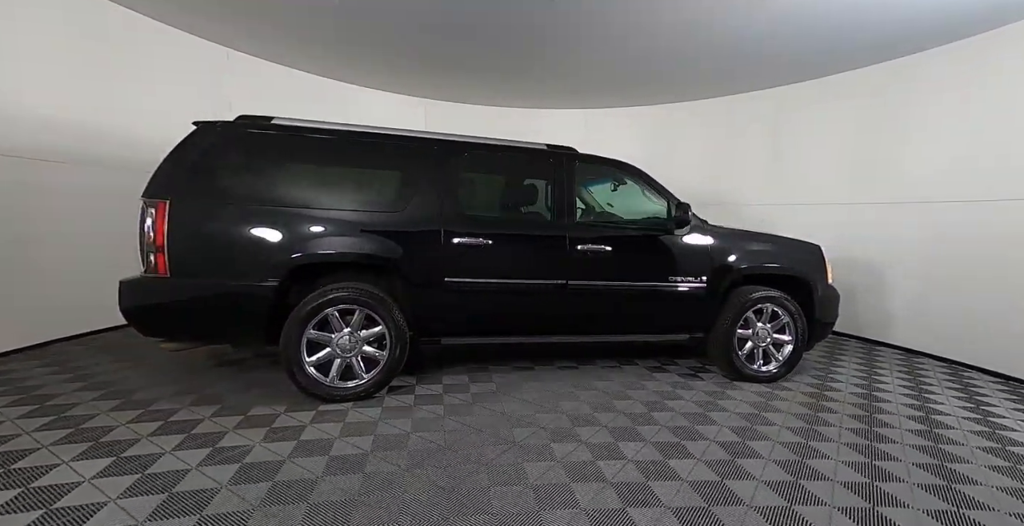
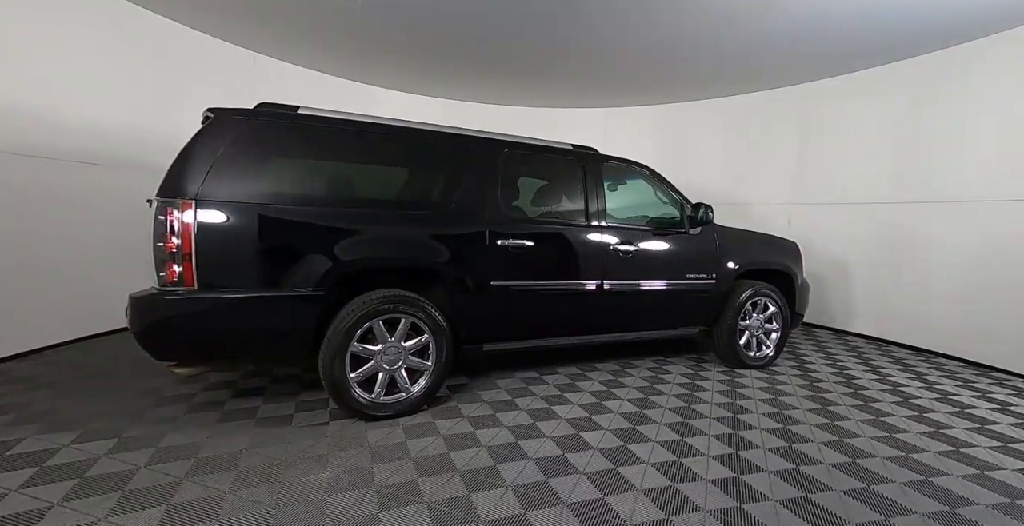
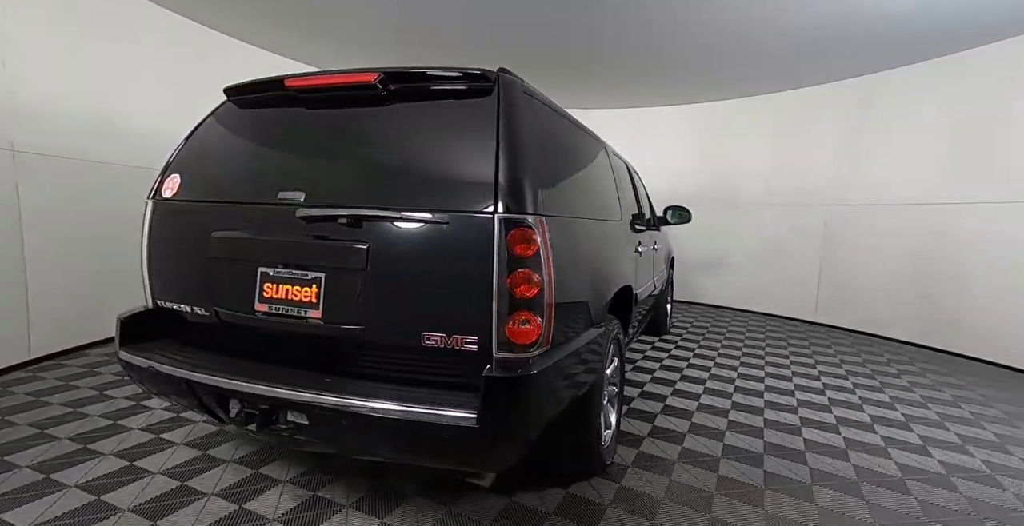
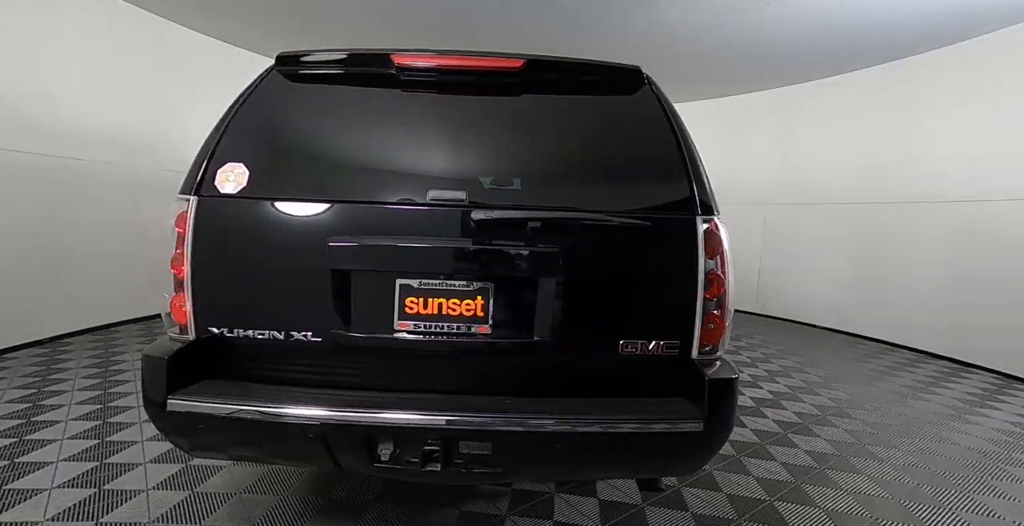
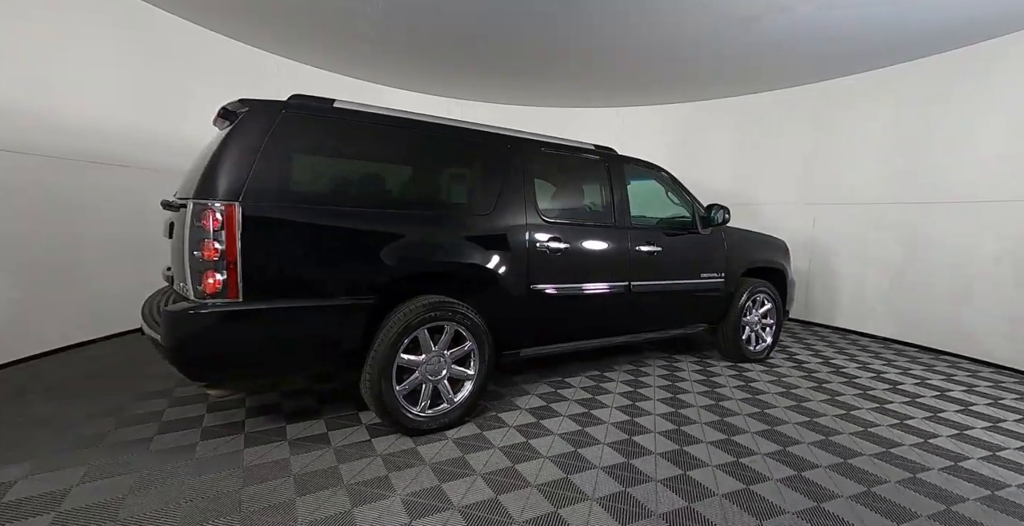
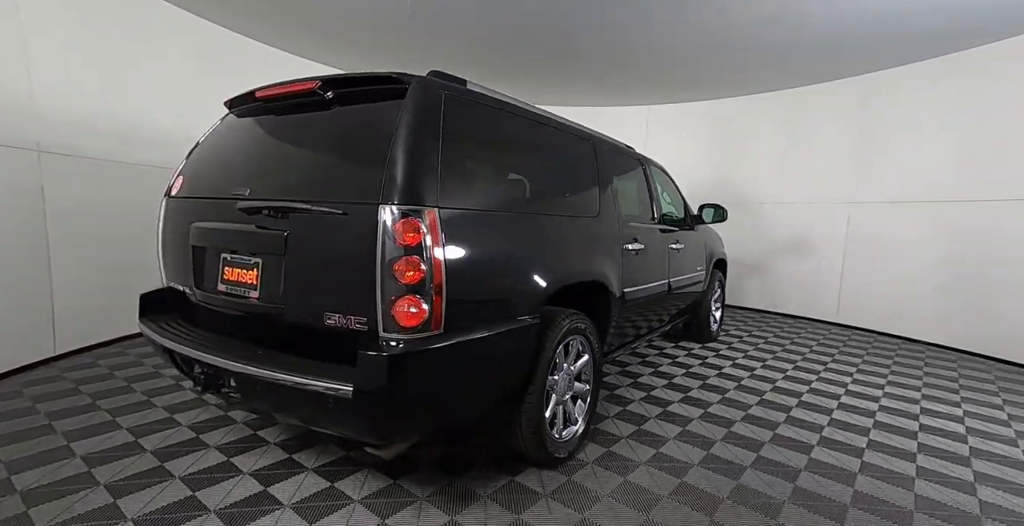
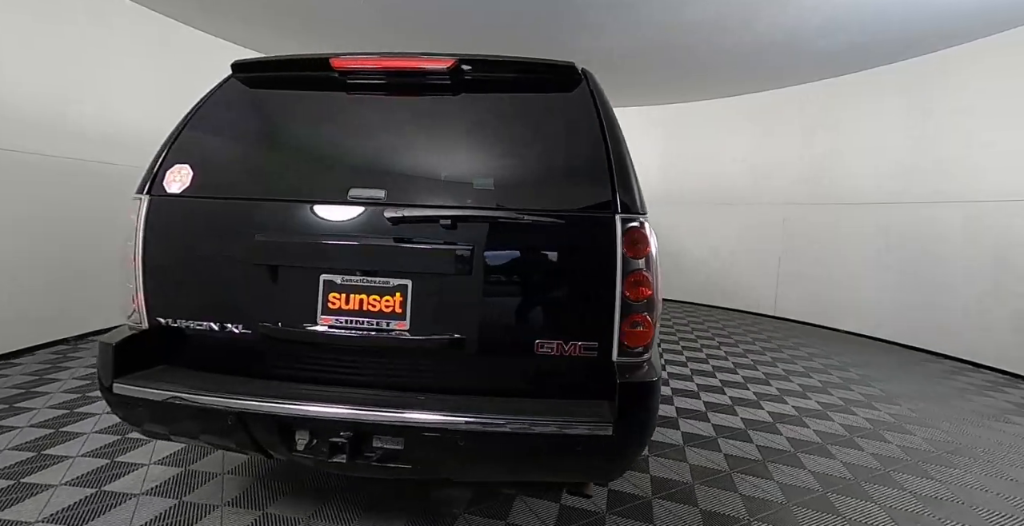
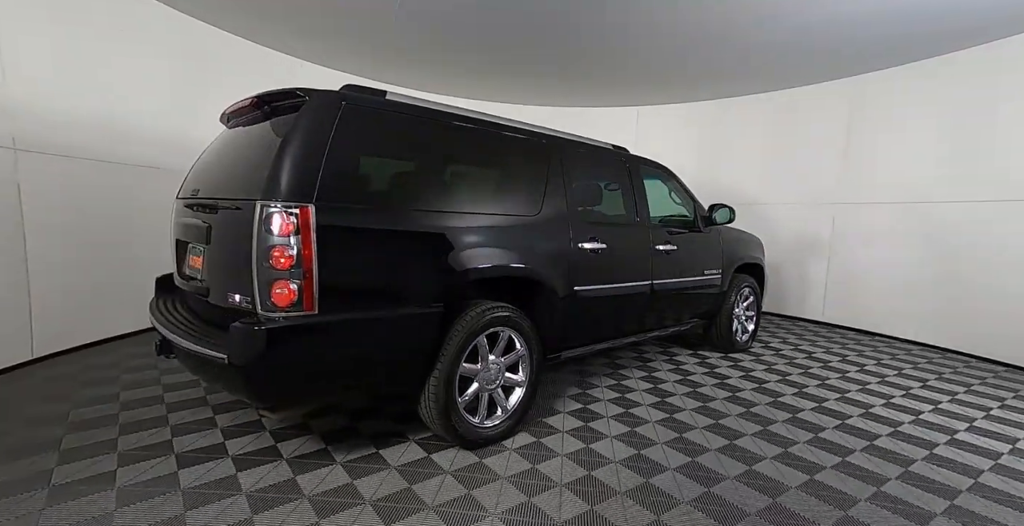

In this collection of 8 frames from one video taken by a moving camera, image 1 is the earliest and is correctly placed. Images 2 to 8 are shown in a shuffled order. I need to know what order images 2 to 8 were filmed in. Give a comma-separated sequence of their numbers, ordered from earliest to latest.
2, 5, 8, 6, 3, 7, 4
